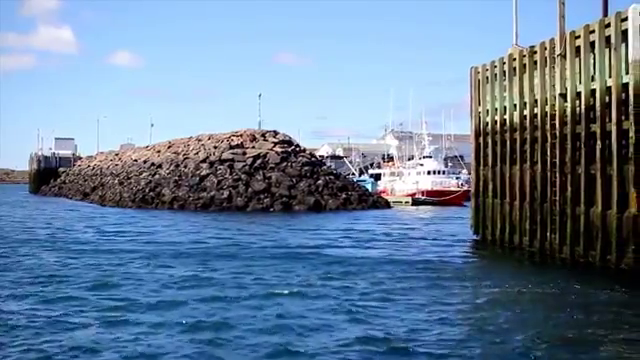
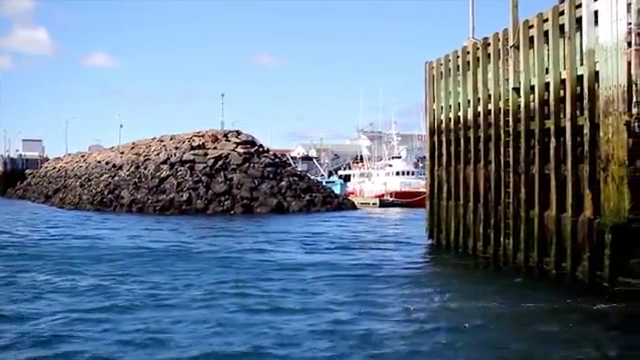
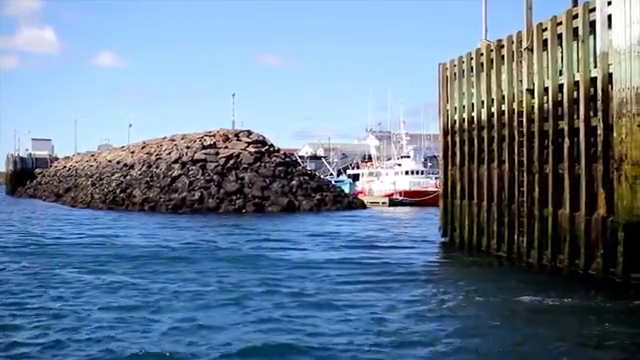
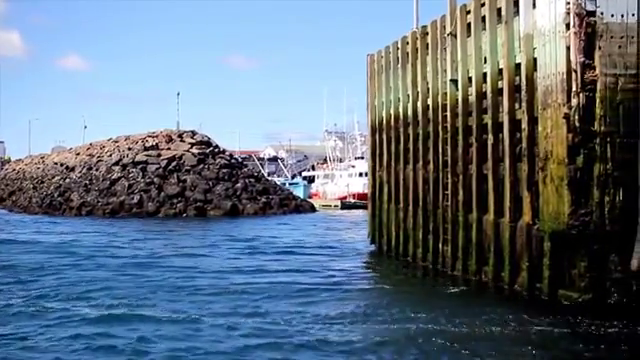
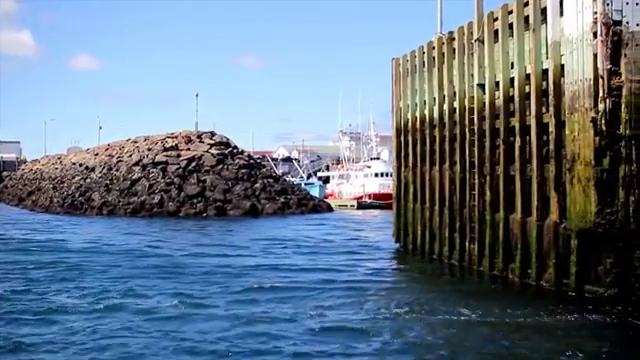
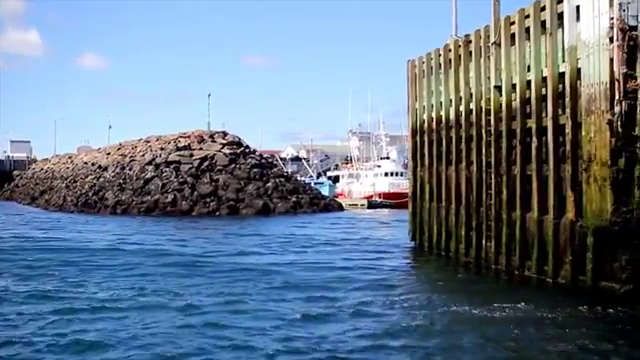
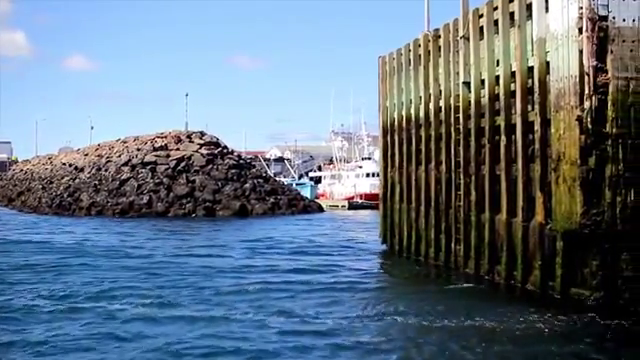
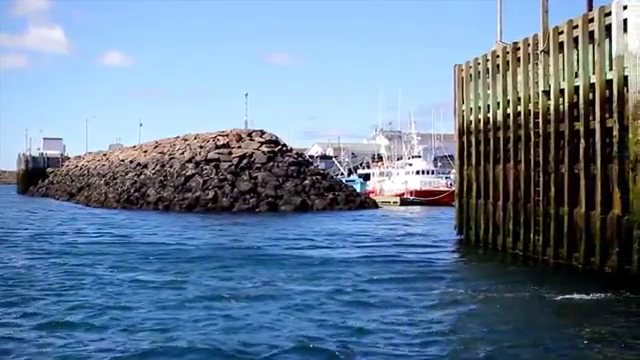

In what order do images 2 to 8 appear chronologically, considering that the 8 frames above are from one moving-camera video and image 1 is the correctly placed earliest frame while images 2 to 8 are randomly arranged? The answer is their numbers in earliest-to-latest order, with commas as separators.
8, 3, 2, 6, 5, 7, 4
